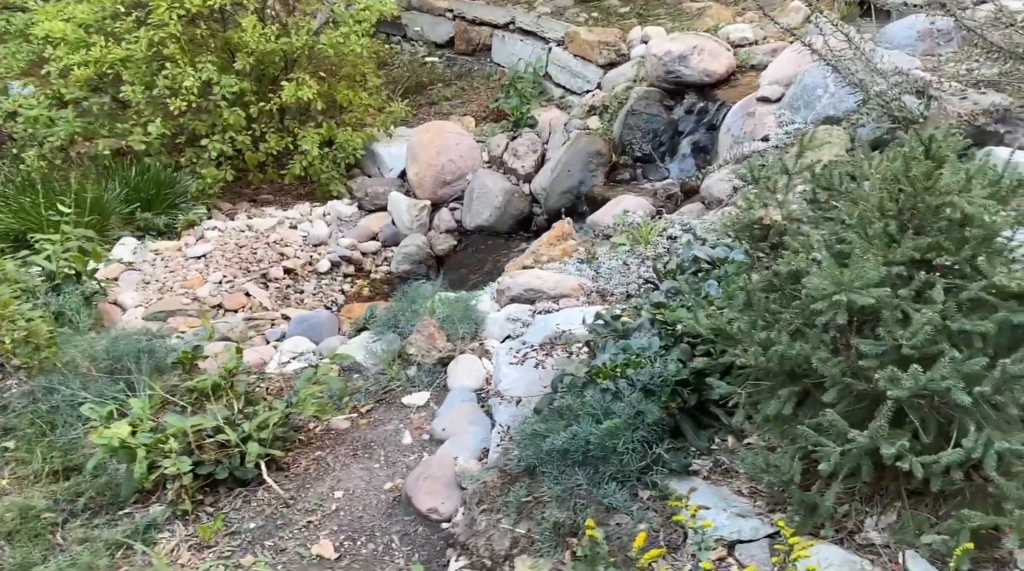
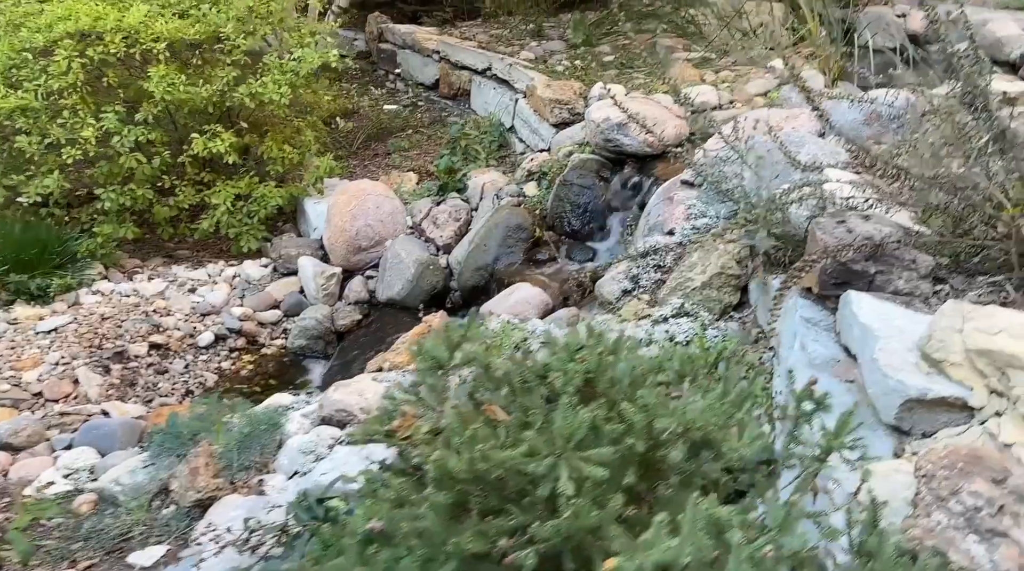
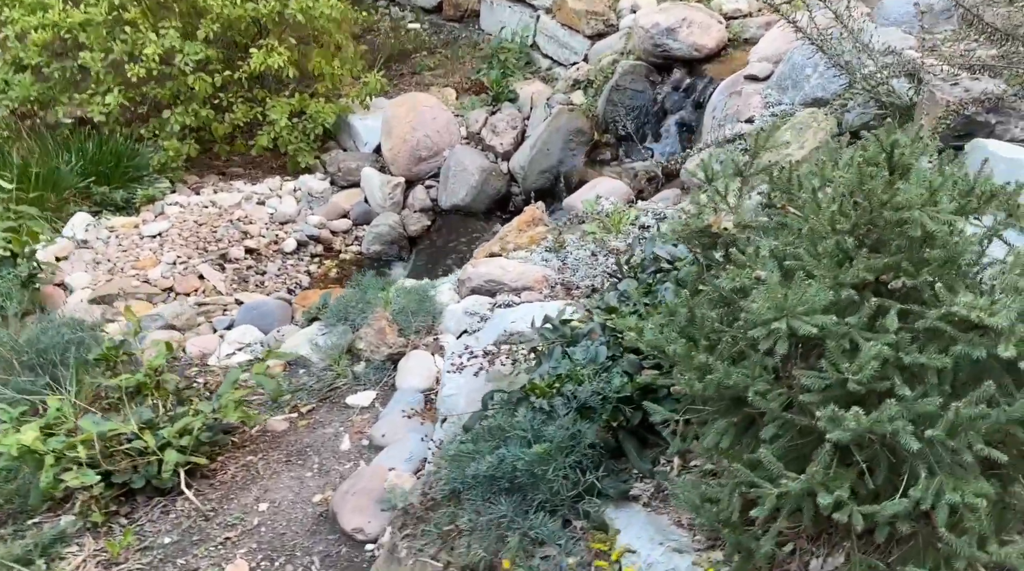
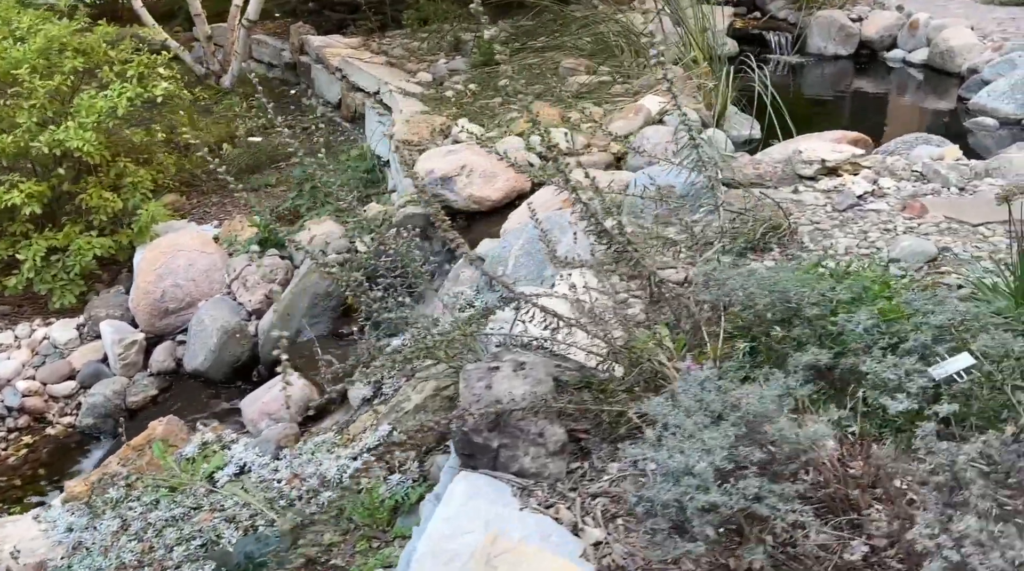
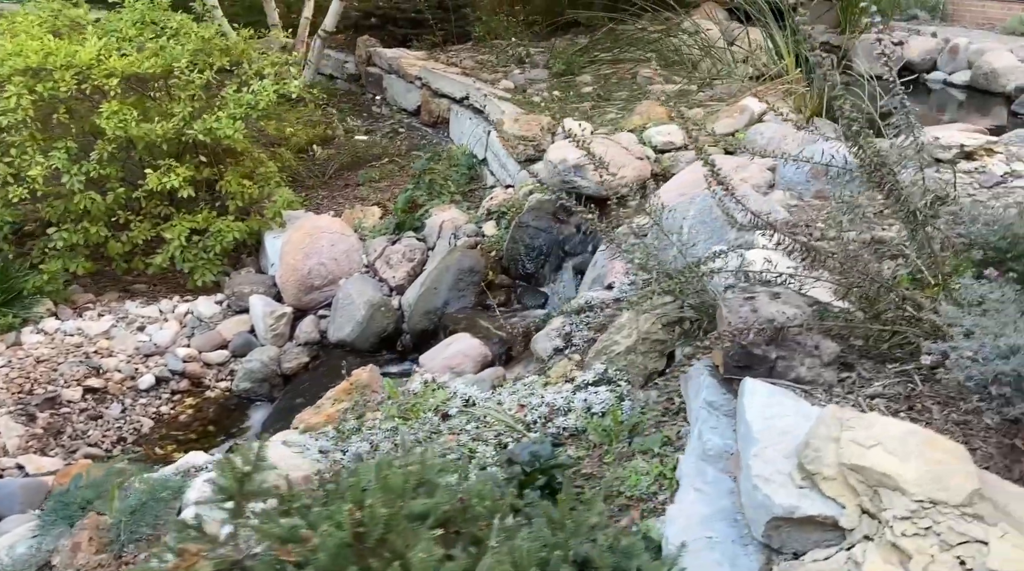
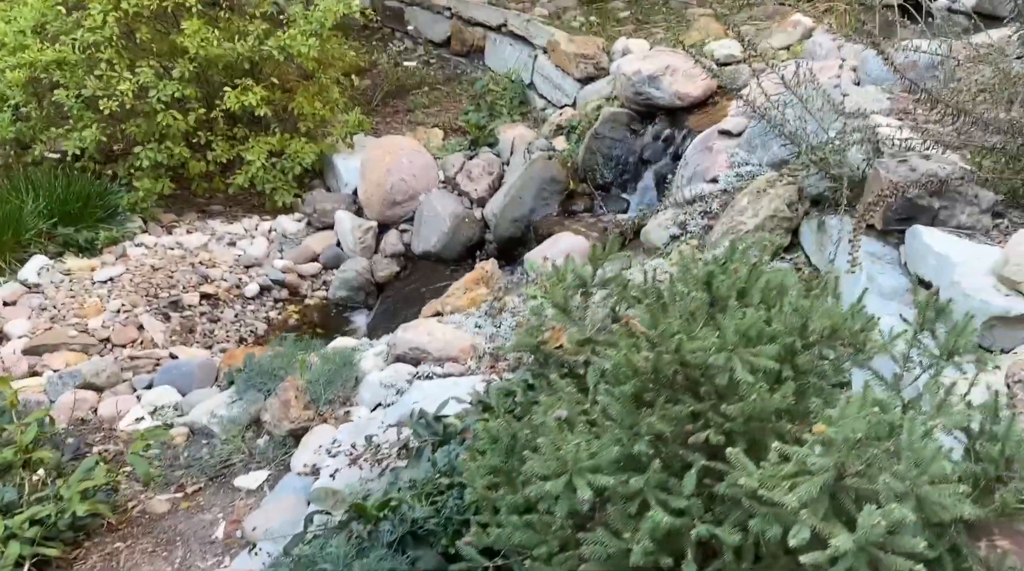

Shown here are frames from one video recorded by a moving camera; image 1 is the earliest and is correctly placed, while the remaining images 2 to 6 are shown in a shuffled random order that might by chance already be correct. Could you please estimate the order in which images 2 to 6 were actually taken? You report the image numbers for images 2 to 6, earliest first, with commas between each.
3, 6, 2, 5, 4
